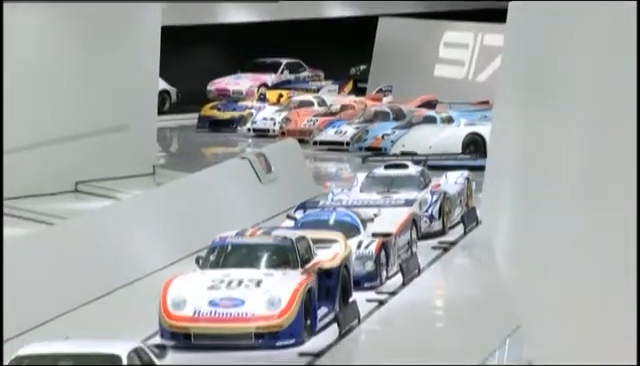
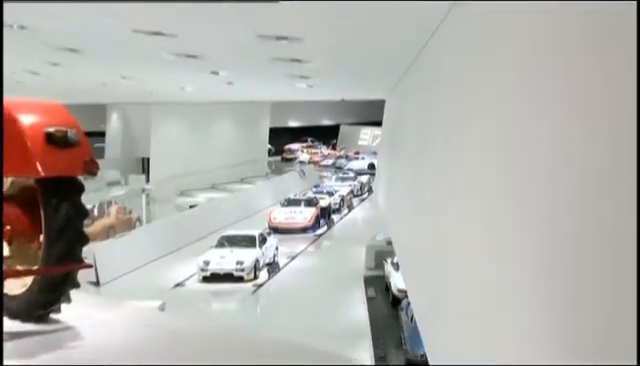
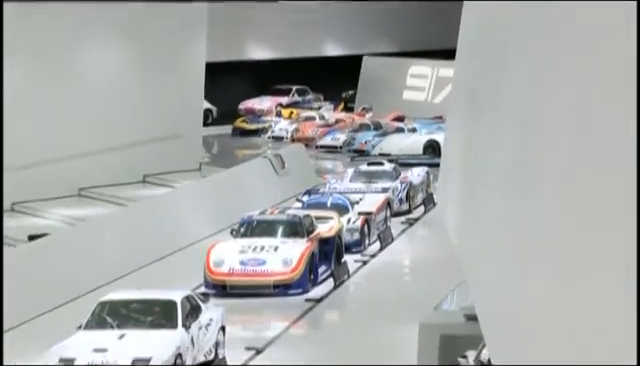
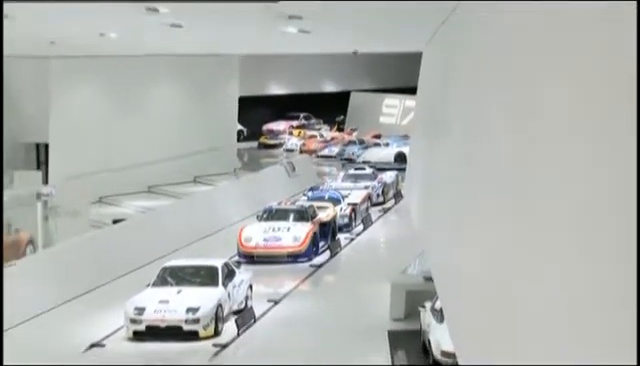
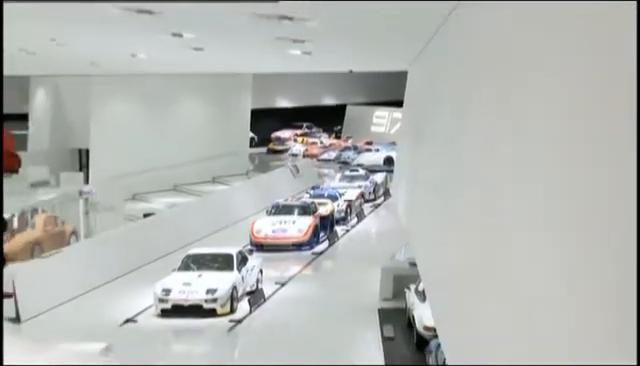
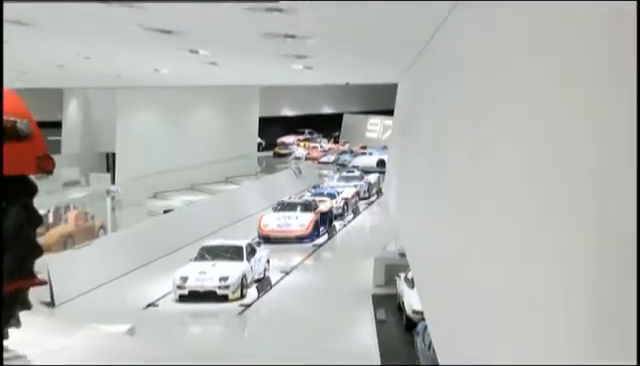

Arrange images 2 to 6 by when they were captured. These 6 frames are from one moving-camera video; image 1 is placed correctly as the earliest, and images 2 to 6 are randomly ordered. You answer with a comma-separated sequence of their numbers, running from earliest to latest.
3, 4, 5, 6, 2
